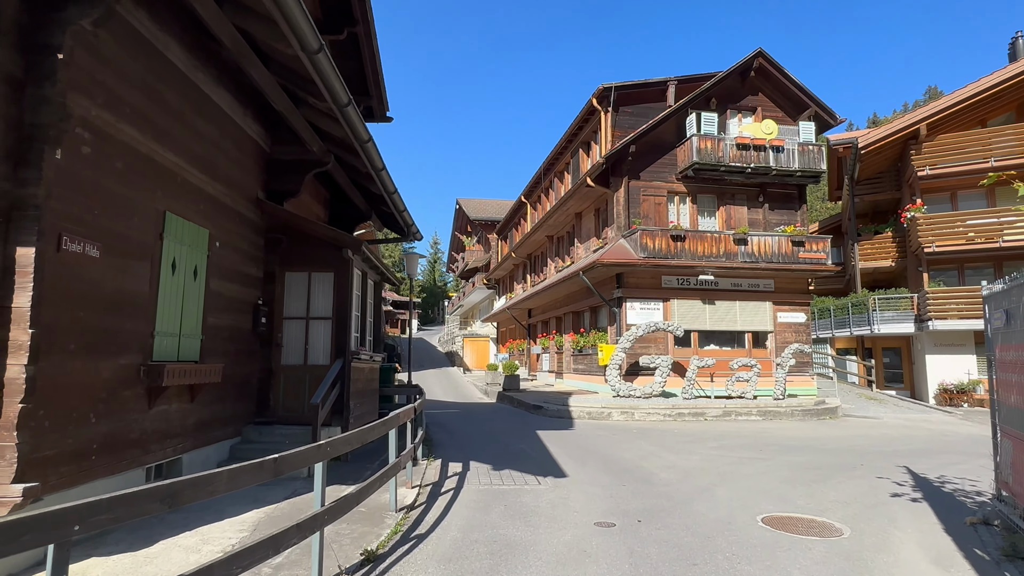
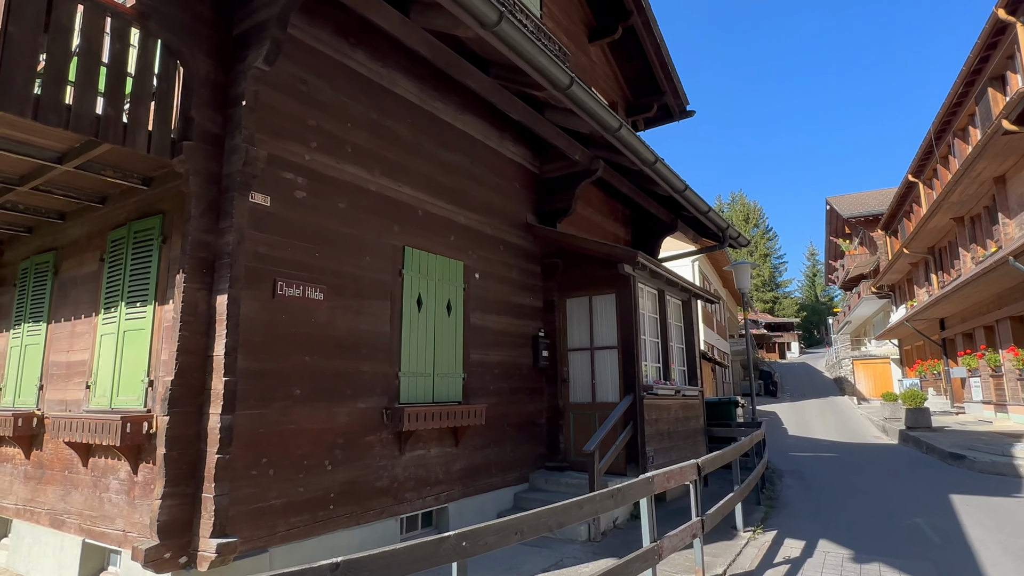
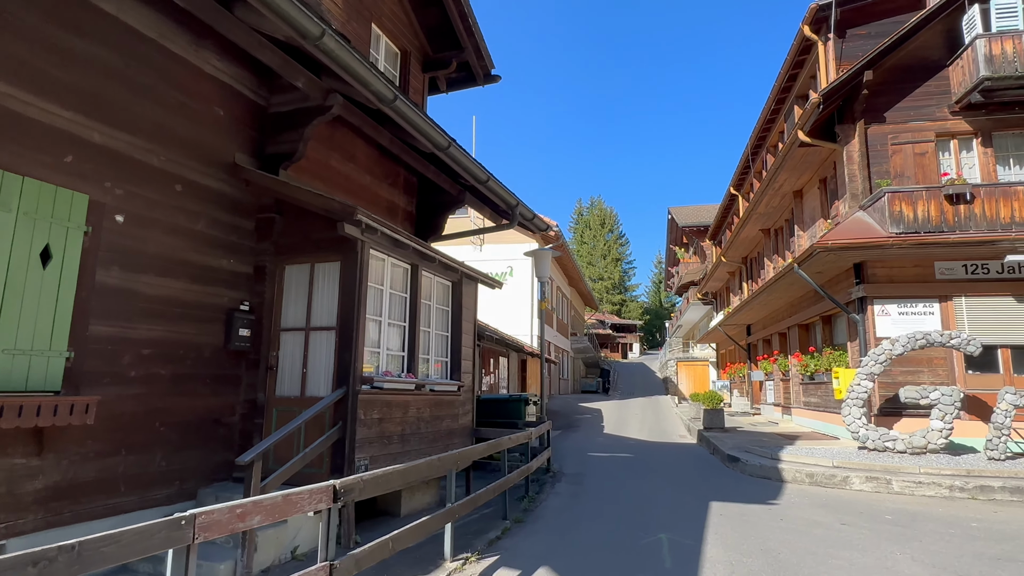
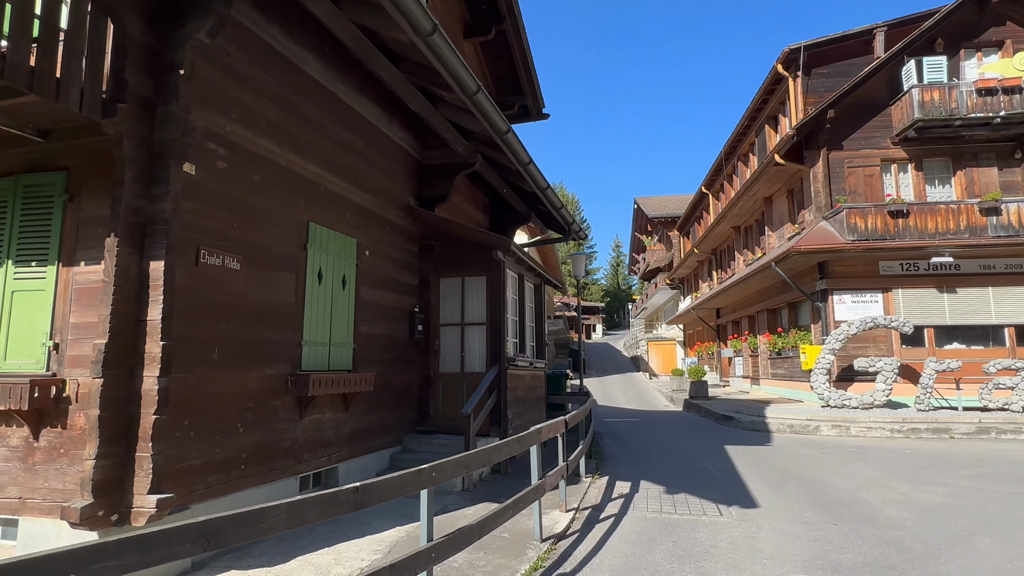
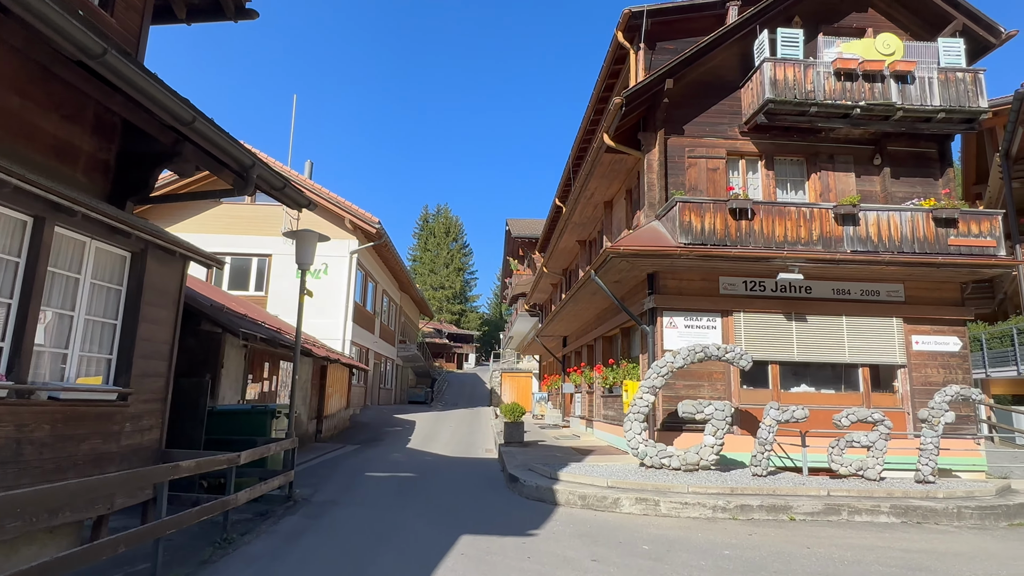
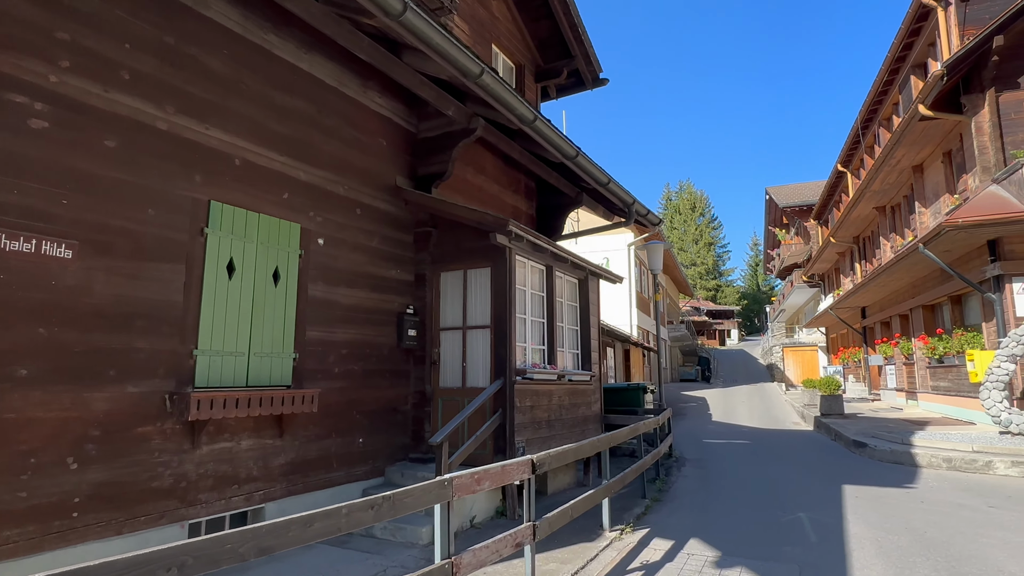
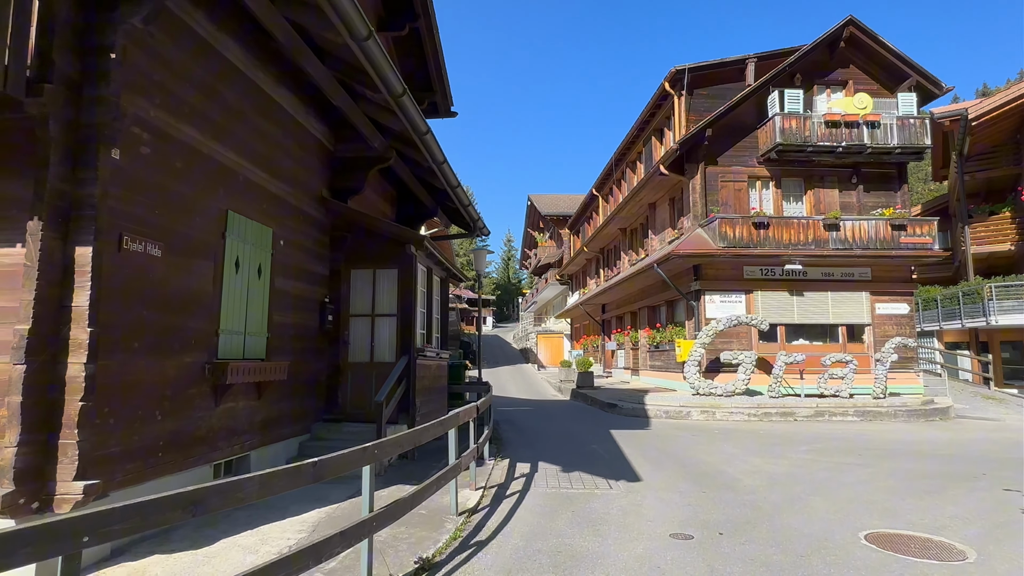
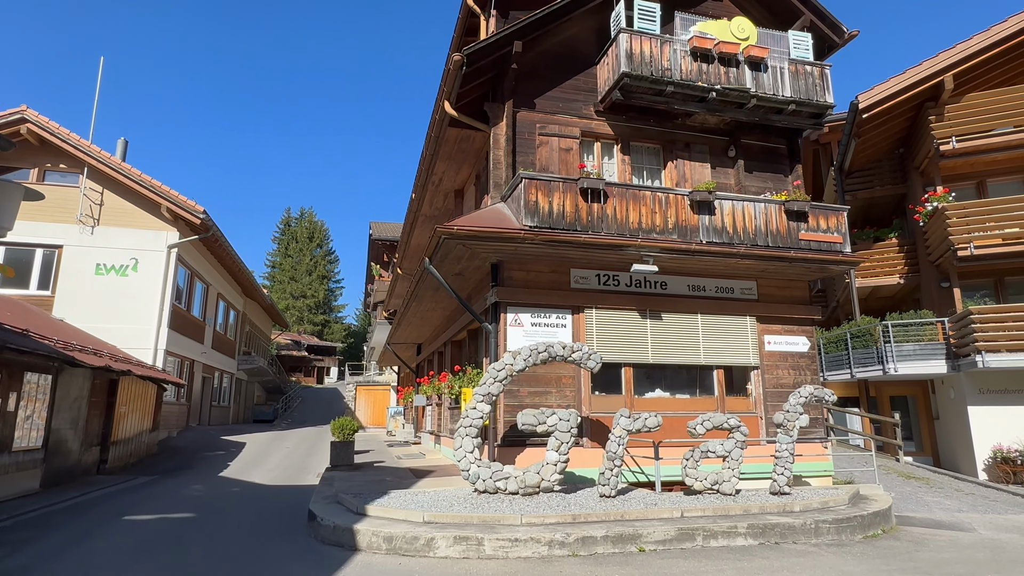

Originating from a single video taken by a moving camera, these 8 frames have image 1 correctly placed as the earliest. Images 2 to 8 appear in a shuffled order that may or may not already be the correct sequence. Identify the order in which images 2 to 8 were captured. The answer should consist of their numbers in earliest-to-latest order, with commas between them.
7, 4, 2, 6, 3, 5, 8
